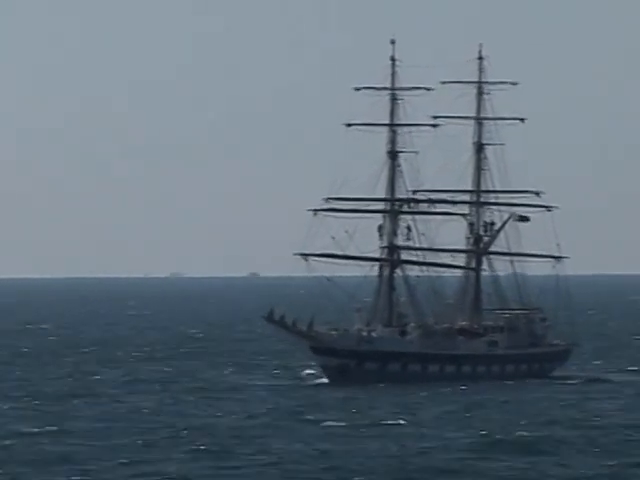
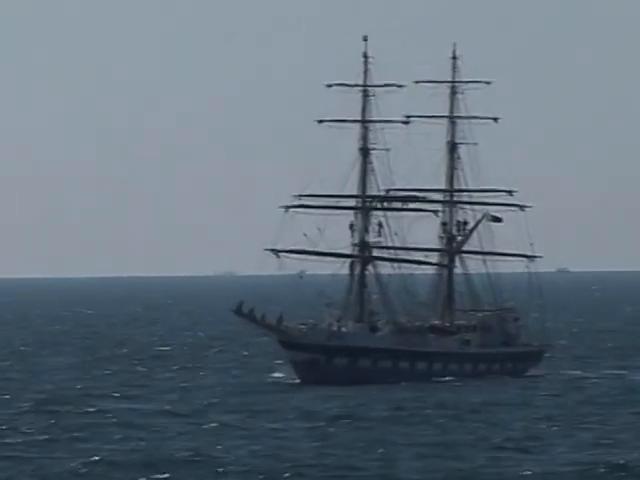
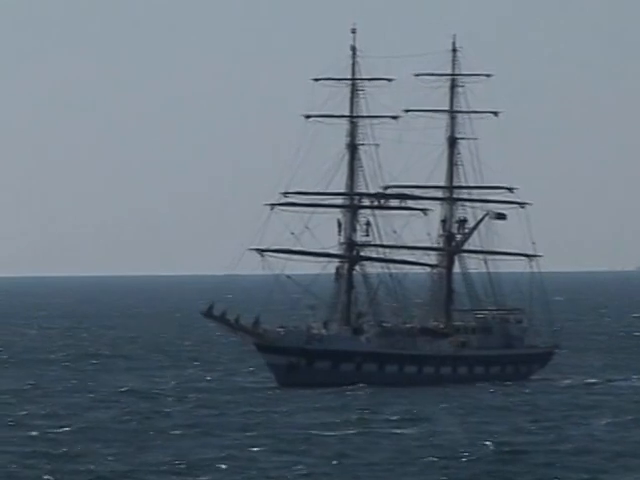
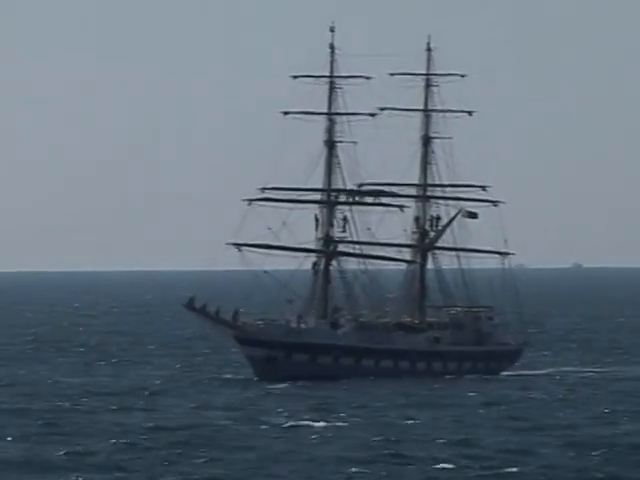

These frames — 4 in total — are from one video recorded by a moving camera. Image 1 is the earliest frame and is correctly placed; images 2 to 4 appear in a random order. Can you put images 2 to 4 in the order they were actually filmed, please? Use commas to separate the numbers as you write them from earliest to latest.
2, 4, 3
